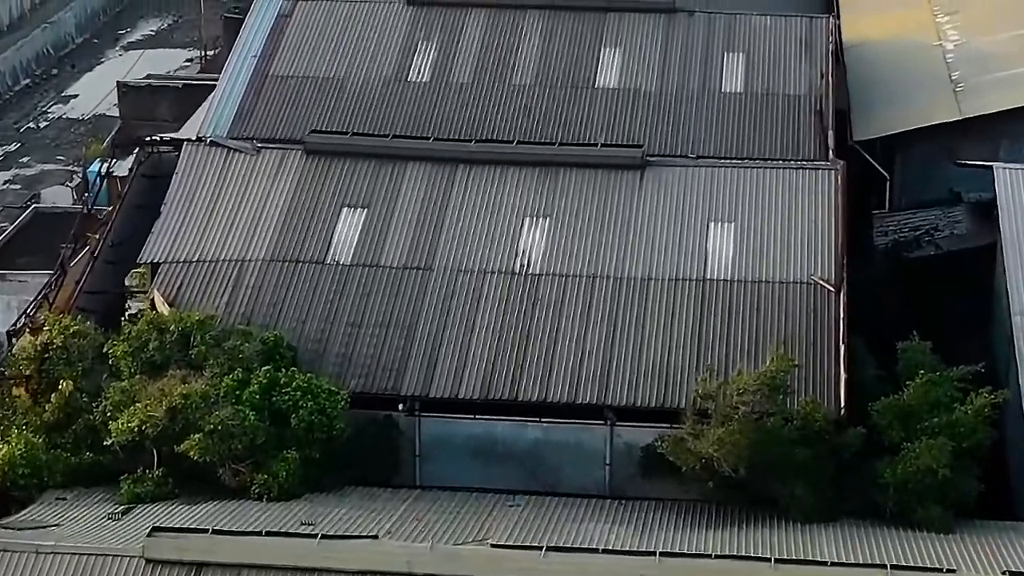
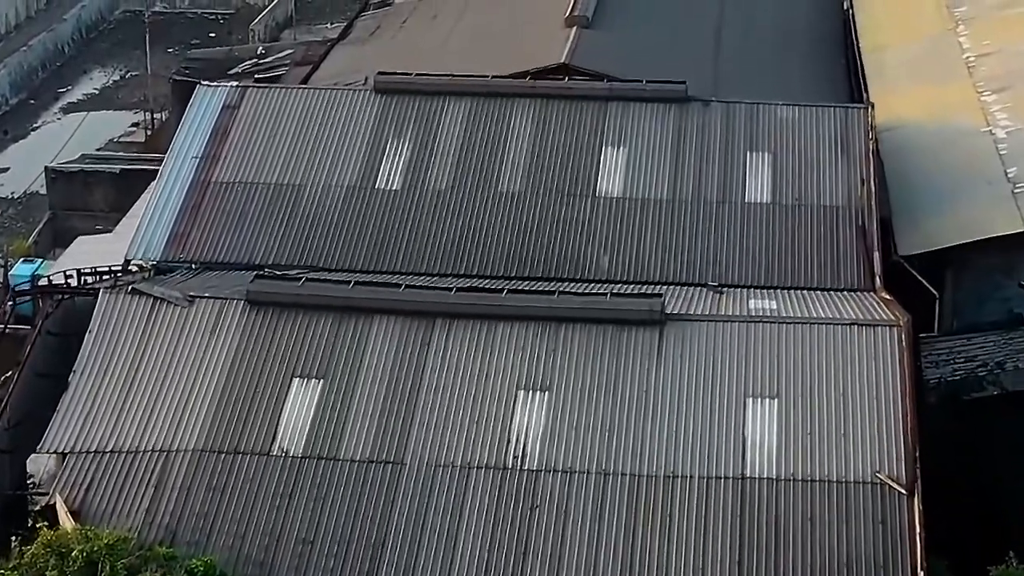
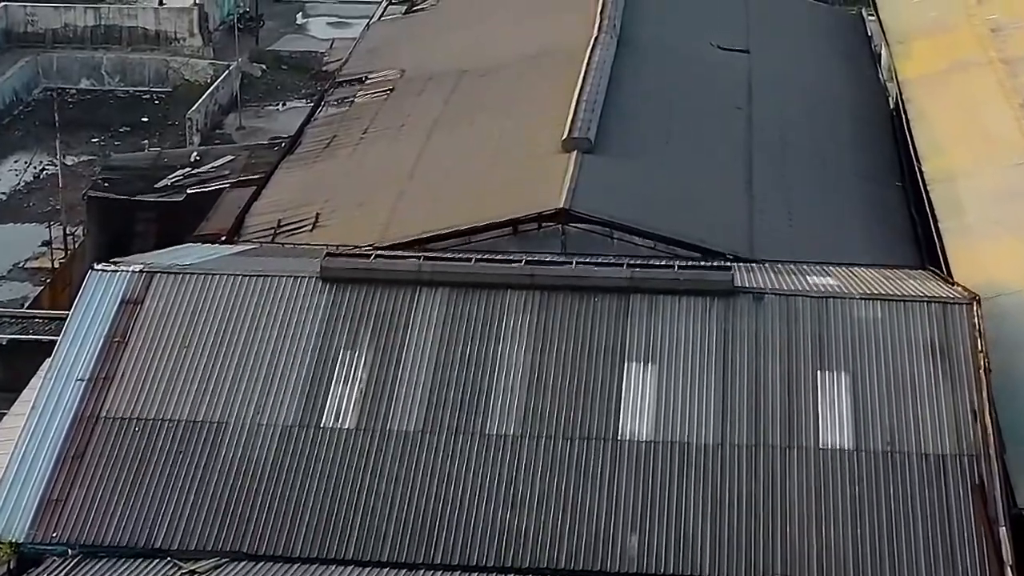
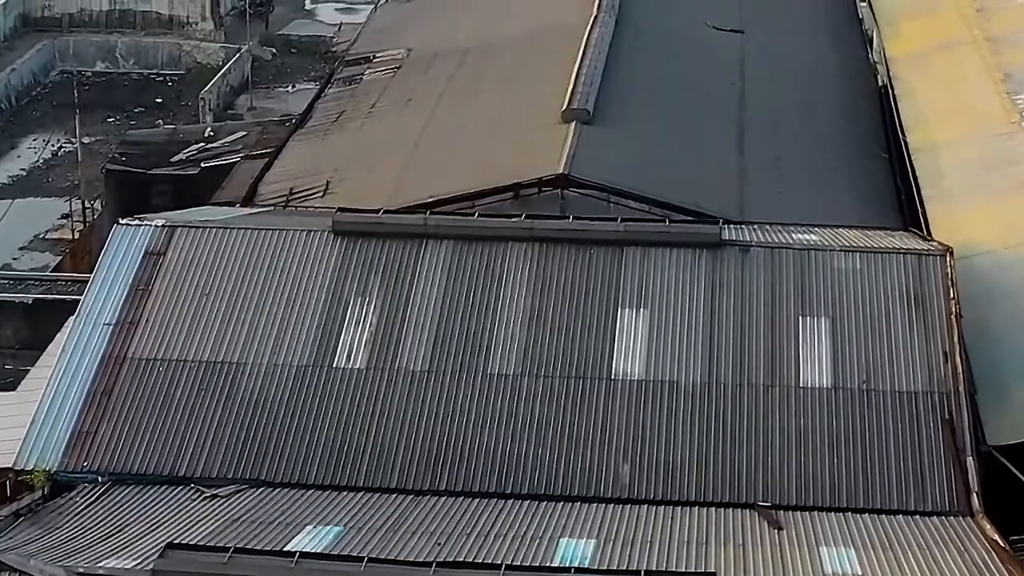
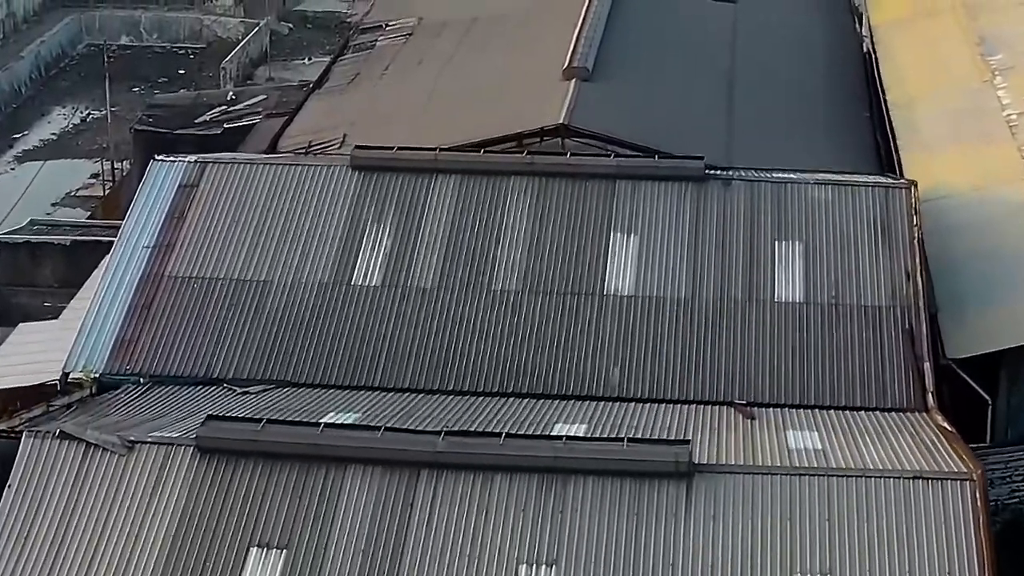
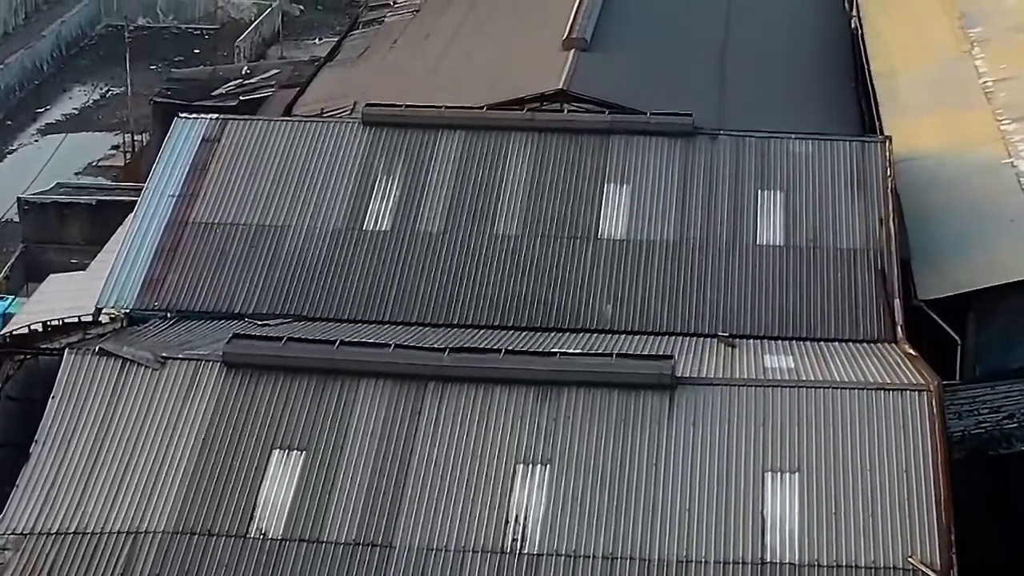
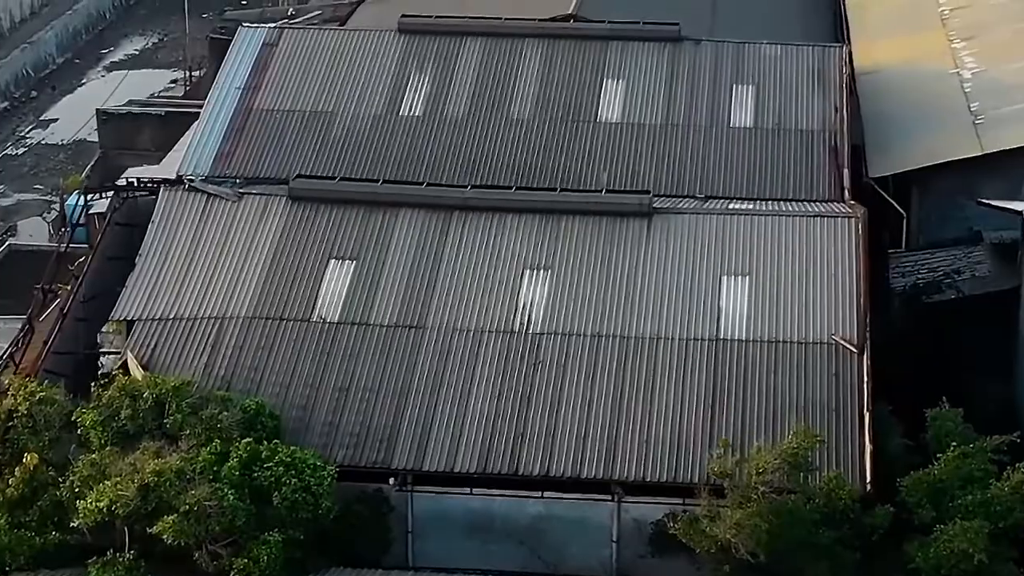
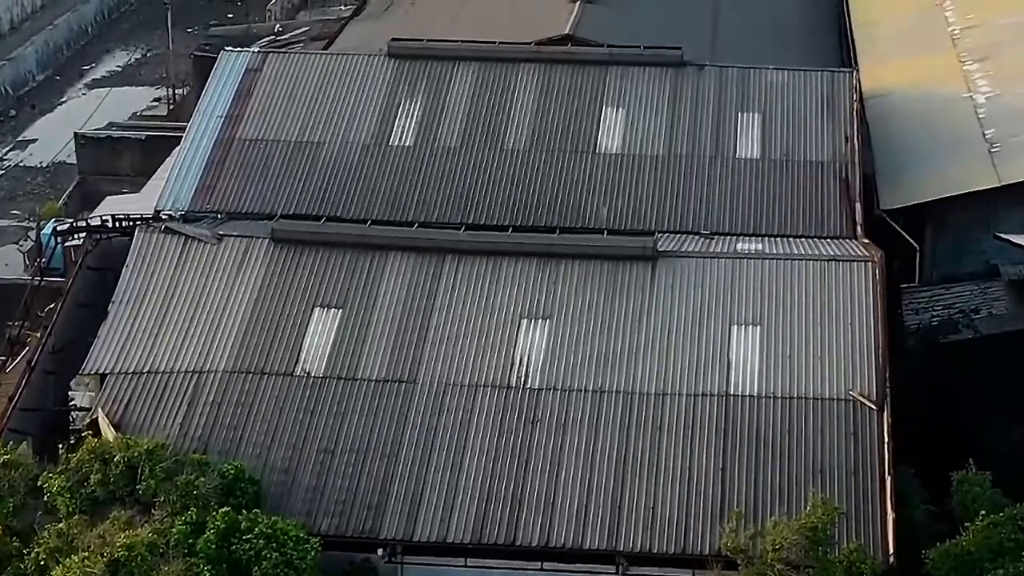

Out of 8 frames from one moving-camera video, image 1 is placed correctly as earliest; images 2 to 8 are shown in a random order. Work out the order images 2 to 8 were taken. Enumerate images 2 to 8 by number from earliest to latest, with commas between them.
7, 8, 2, 6, 5, 4, 3
